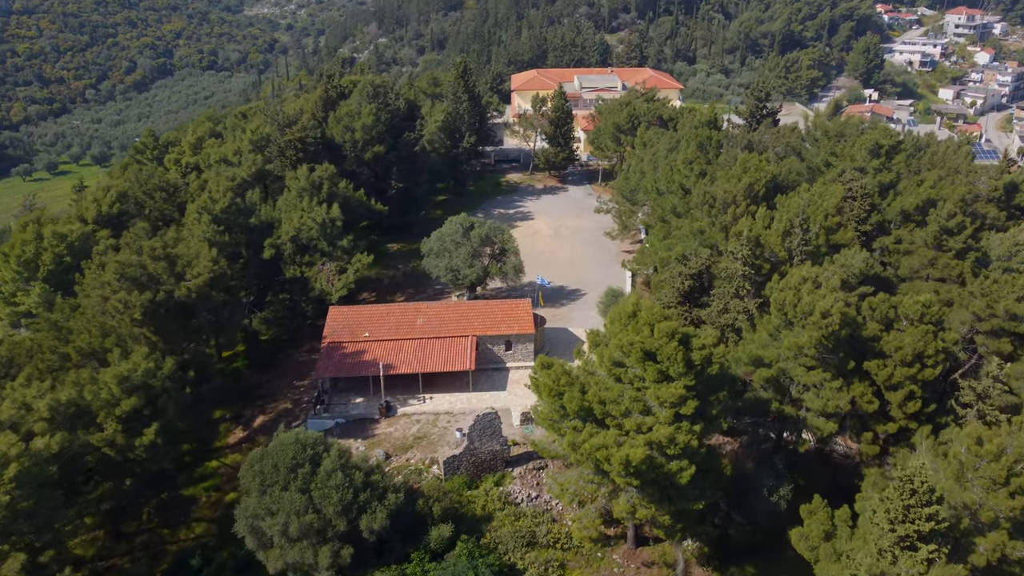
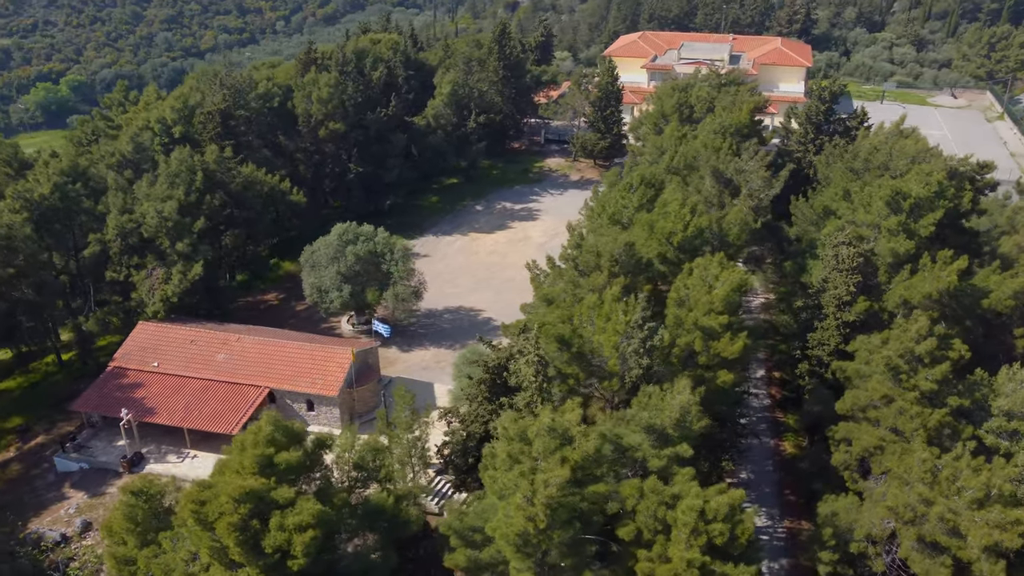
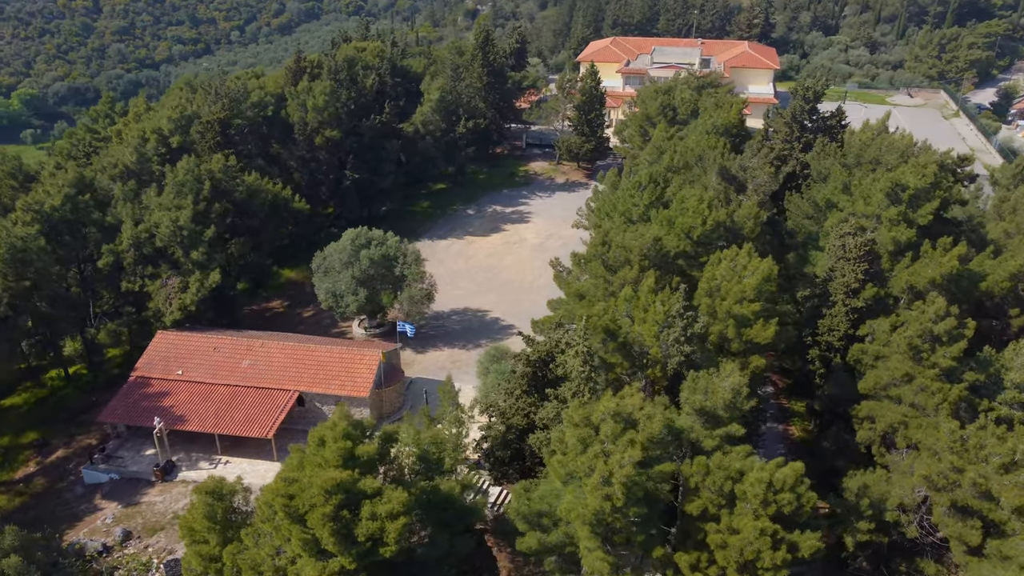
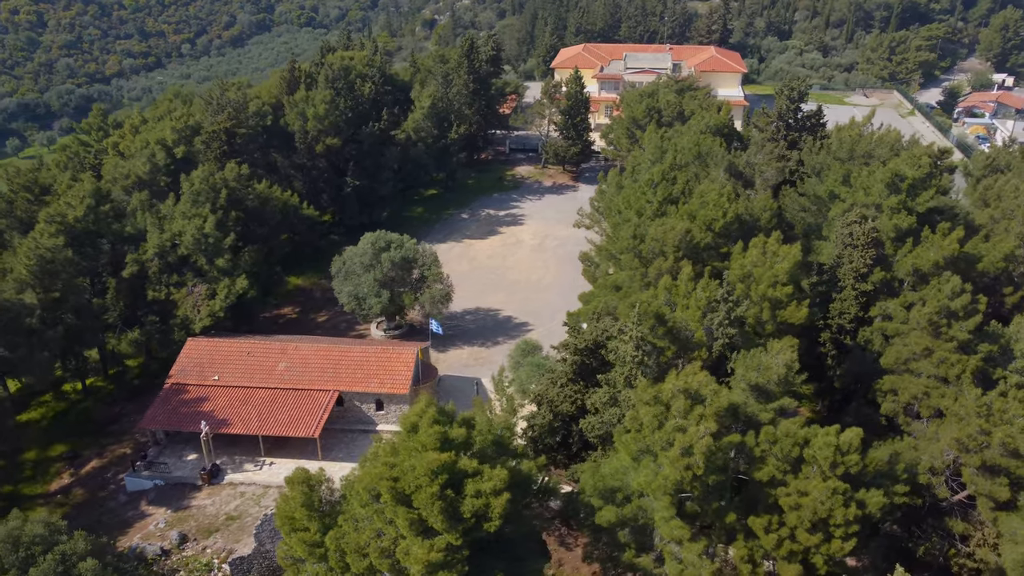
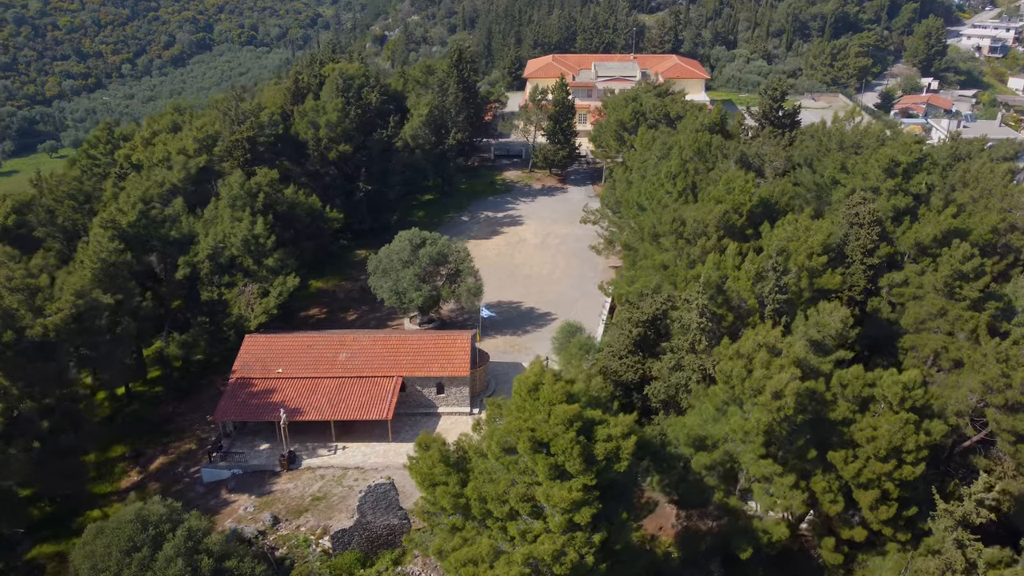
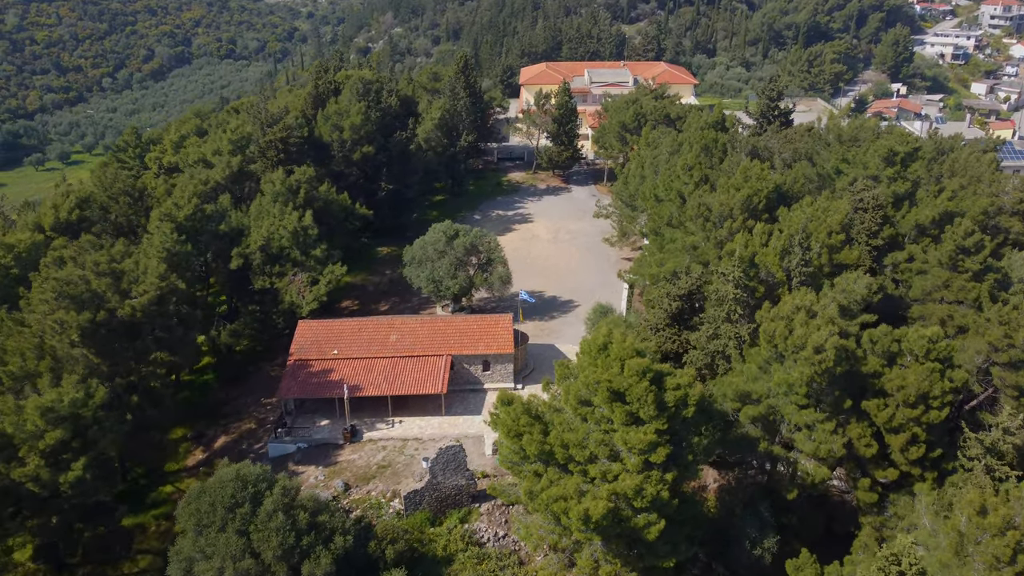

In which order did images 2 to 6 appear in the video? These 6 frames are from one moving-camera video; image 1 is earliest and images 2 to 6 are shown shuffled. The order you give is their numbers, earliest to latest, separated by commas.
6, 5, 4, 3, 2
